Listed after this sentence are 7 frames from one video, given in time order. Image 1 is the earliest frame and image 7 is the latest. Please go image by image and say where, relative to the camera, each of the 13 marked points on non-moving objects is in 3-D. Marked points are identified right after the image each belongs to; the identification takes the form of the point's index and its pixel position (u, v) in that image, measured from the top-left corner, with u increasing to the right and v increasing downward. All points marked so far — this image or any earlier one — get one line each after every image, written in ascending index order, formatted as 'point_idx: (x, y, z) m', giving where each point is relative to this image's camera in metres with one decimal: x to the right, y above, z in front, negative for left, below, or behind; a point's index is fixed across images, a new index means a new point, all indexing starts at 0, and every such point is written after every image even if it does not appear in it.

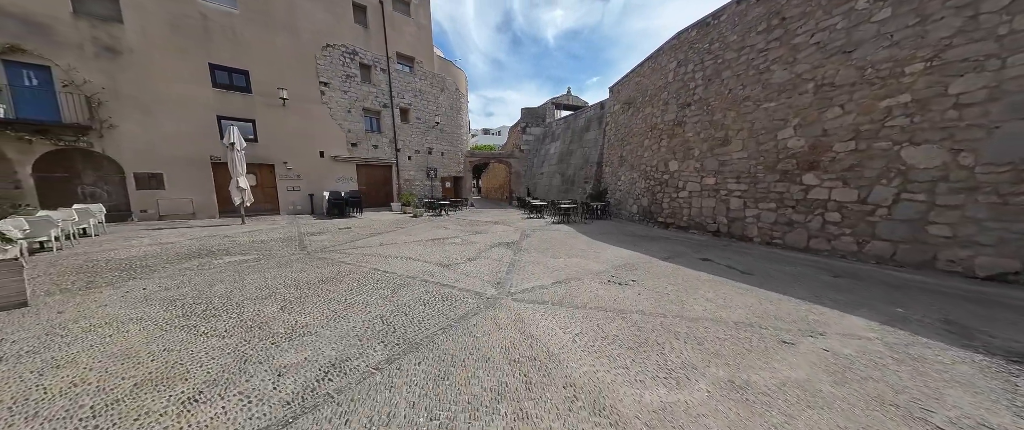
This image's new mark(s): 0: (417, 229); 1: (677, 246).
0: (-2.7, -0.4, +7.5) m
1: (+3.3, -0.6, +5.2) m
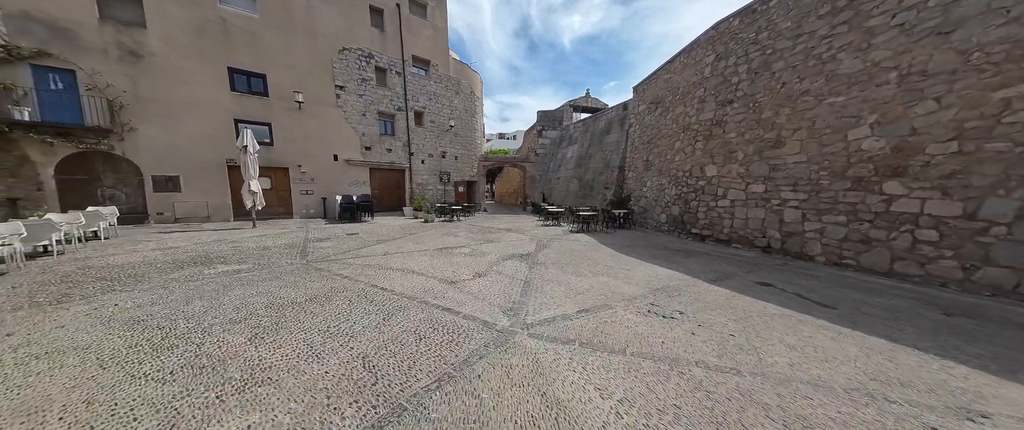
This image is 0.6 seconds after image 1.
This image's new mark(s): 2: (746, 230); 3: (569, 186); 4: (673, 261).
0: (-2.3, -0.6, +7.1) m
1: (+3.6, -0.8, +4.4) m
2: (+4.9, -0.3, +5.5) m
3: (+2.9, +1.4, +13.1) m
4: (+2.9, -0.8, +4.6) m
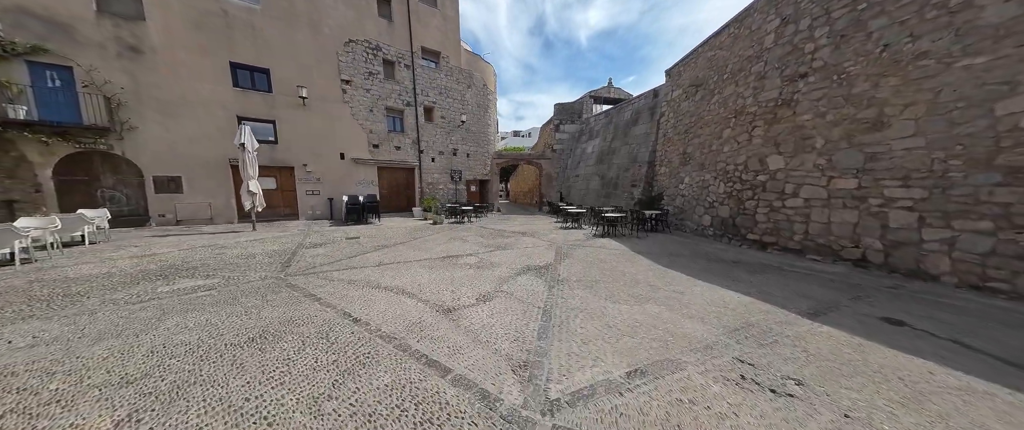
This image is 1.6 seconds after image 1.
0: (-1.9, -0.6, +6.3) m
1: (+3.8, -0.9, +3.3) m
2: (+5.1, -0.4, +4.3) m
3: (+3.6, +1.4, +12.0) m
4: (+3.1, -0.9, +3.5) m
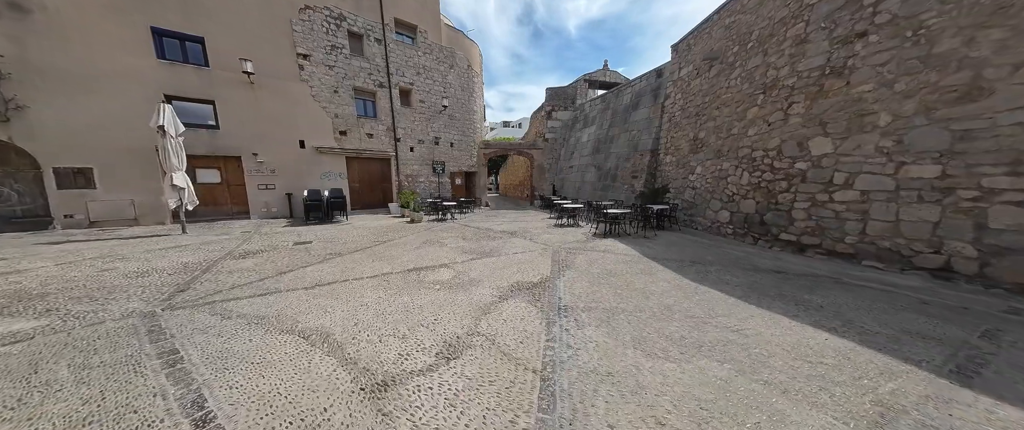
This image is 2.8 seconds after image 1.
0: (-2.2, -0.6, +5.1) m
1: (+3.6, -0.9, +2.4) m
2: (+4.9, -0.3, +3.4) m
3: (+3.1, +1.7, +11.0) m
4: (+2.9, -0.9, +2.6) m
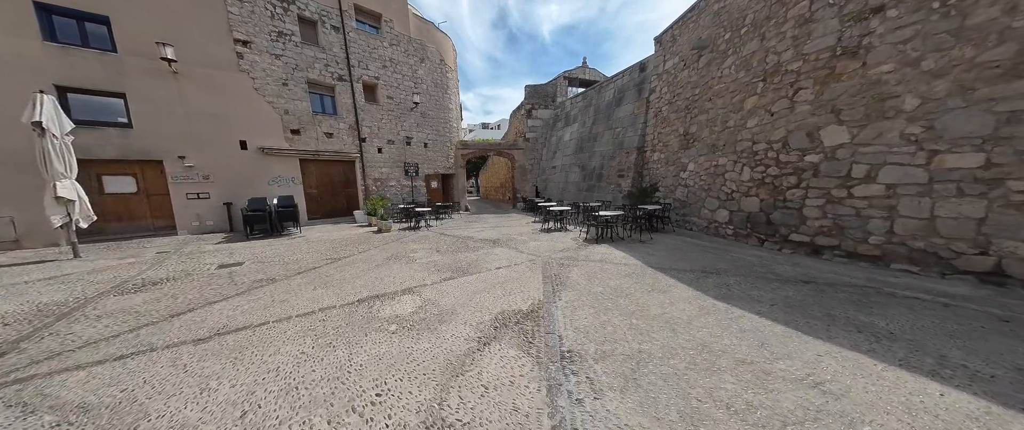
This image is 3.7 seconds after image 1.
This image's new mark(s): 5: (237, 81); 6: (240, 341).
0: (-2.5, -0.8, +4.2) m
1: (+3.5, -0.9, +1.9) m
2: (+4.7, -0.3, +3.0) m
3: (+2.3, +1.6, +10.5) m
4: (+2.8, -0.9, +2.0) m
5: (-7.7, +3.8, +7.3) m
6: (-2.3, -1.0, +2.2) m
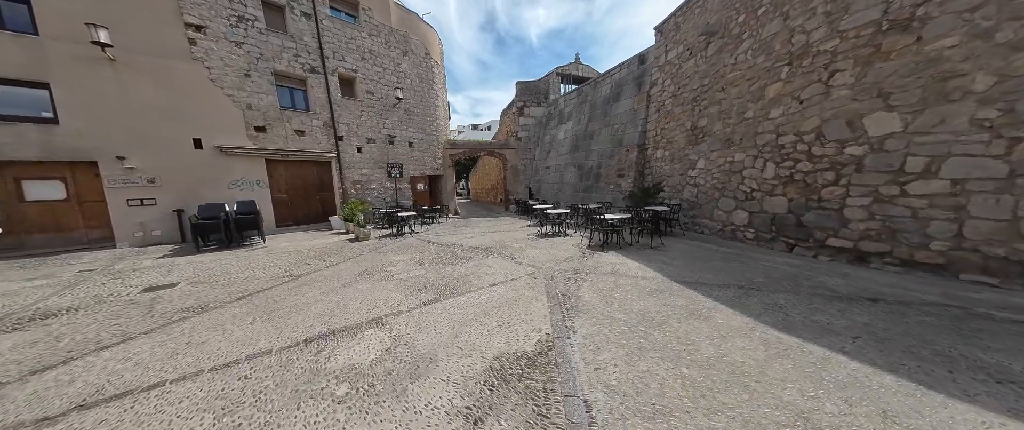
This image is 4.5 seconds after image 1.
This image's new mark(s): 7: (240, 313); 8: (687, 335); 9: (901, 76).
0: (-2.6, -0.9, +3.5) m
1: (+3.5, -0.9, +1.3) m
2: (+4.7, -0.3, +2.5) m
3: (+2.0, +1.5, +9.9) m
4: (+2.8, -0.9, +1.5) m
5: (-7.9, +3.6, +6.4) m
6: (-2.3, -1.1, +1.5) m
7: (-2.8, -1.0, +2.7) m
8: (+1.3, -0.9, +2.0) m
9: (+4.4, +1.6, +3.0) m
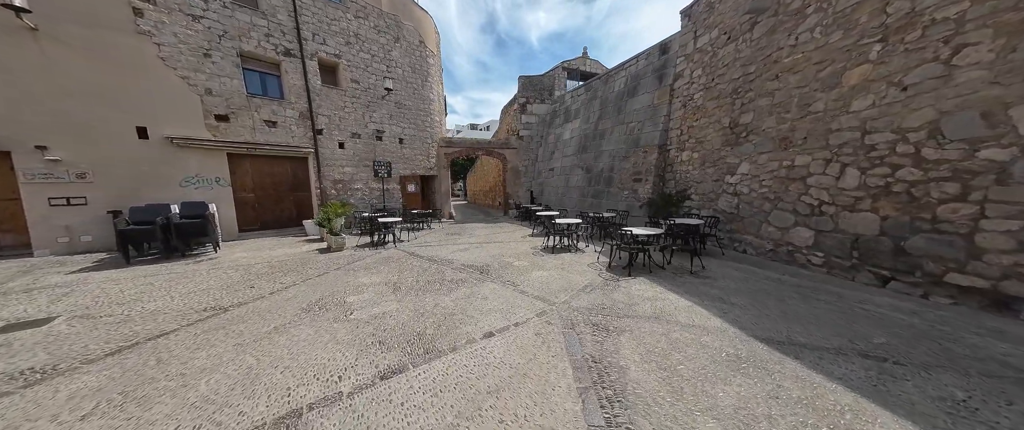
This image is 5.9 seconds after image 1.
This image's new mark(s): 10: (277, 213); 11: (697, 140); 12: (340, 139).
0: (-2.5, -1.0, +2.5) m
1: (+3.6, -1.1, +0.4) m
2: (+4.8, -0.6, +1.6) m
3: (+2.0, +1.2, +9.0) m
4: (+2.8, -1.1, +0.5) m
5: (-7.8, +3.5, +5.4) m
6: (-2.2, -1.2, +0.5) m
7: (-2.7, -1.1, +1.7) m
8: (+1.4, -1.1, +1.0) m
9: (+4.5, +1.3, +2.1) m
10: (-6.4, 0.0, +7.2) m
11: (+3.8, +1.5, +5.4) m
12: (-5.2, +2.3, +7.8) m
